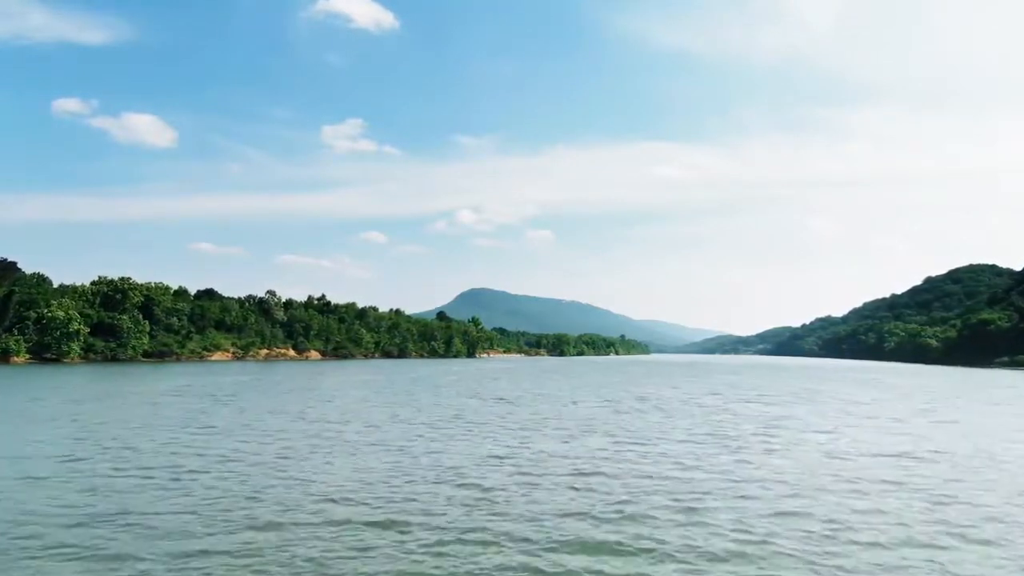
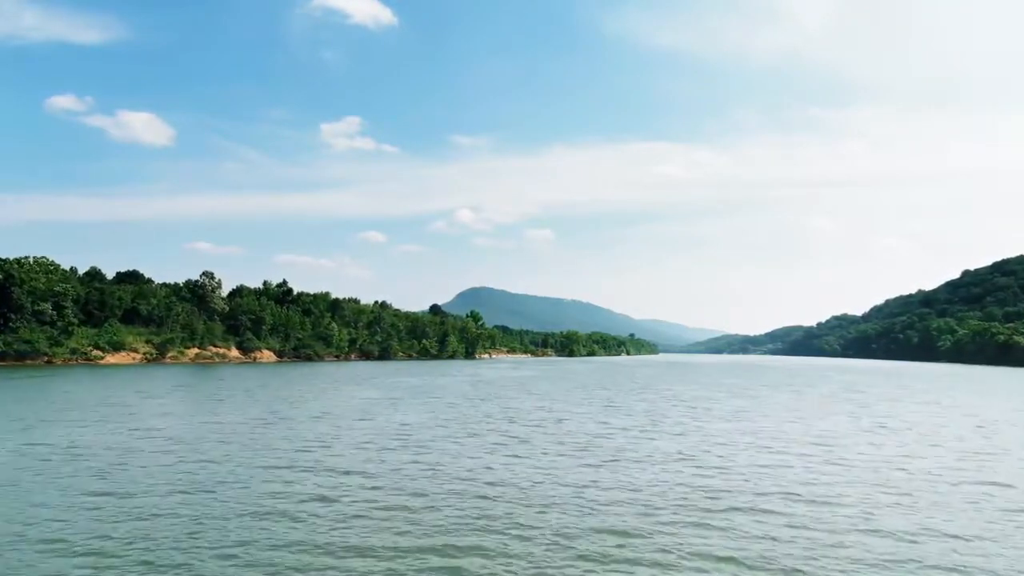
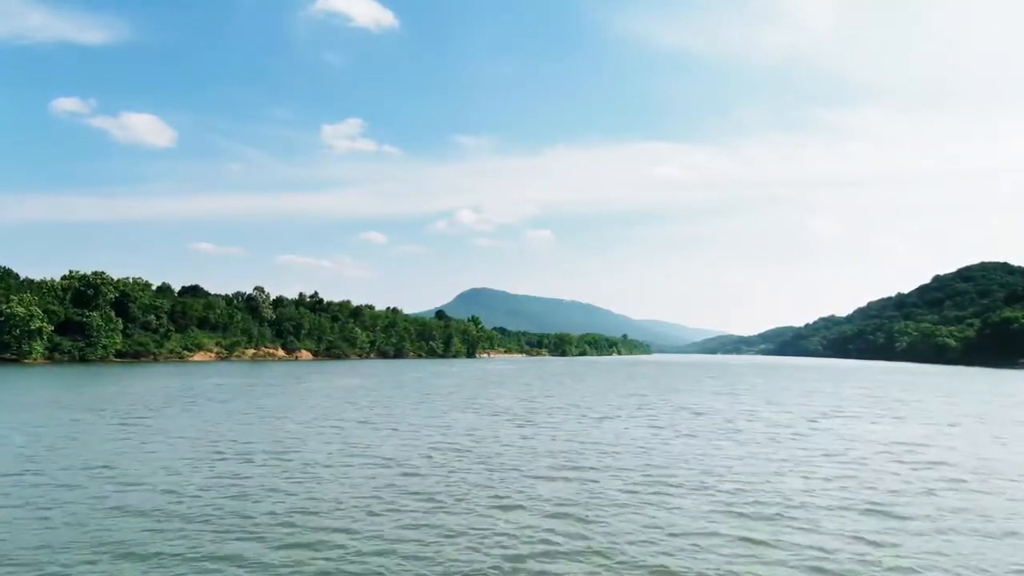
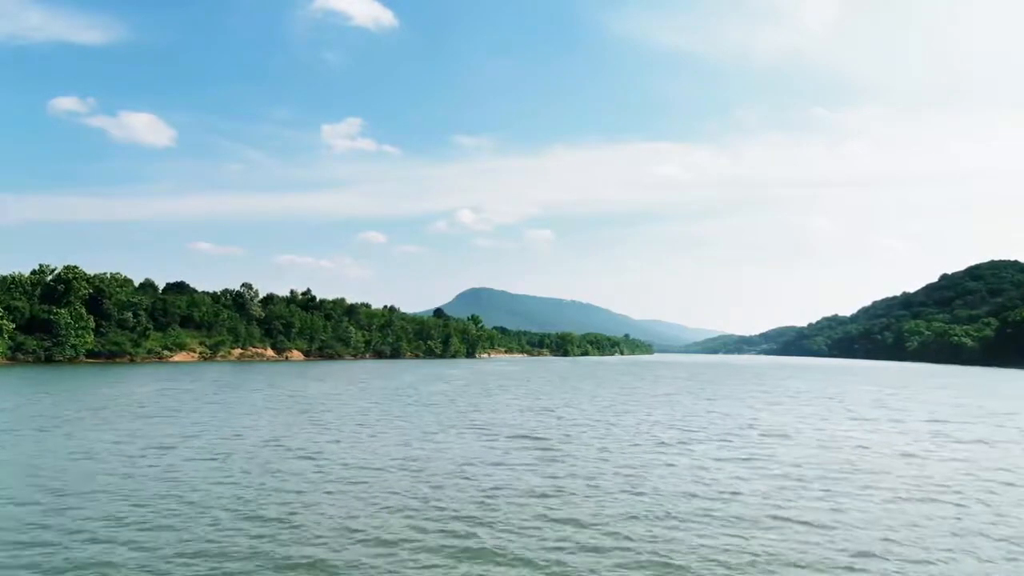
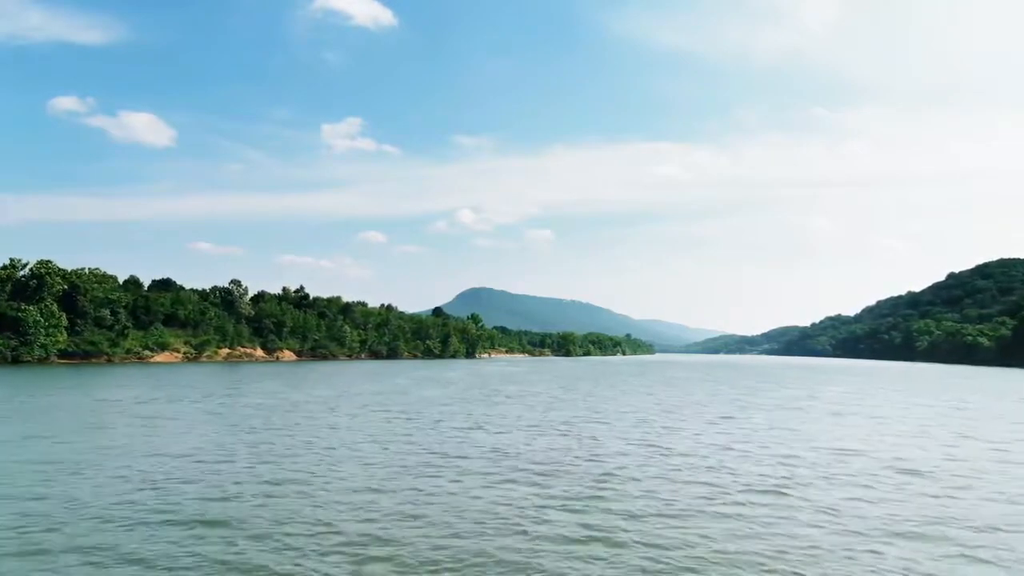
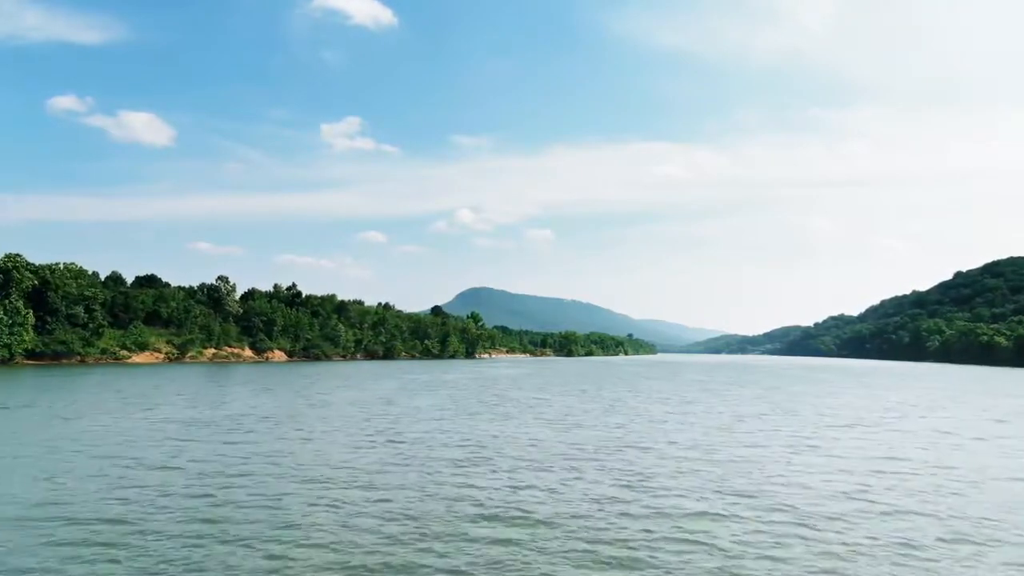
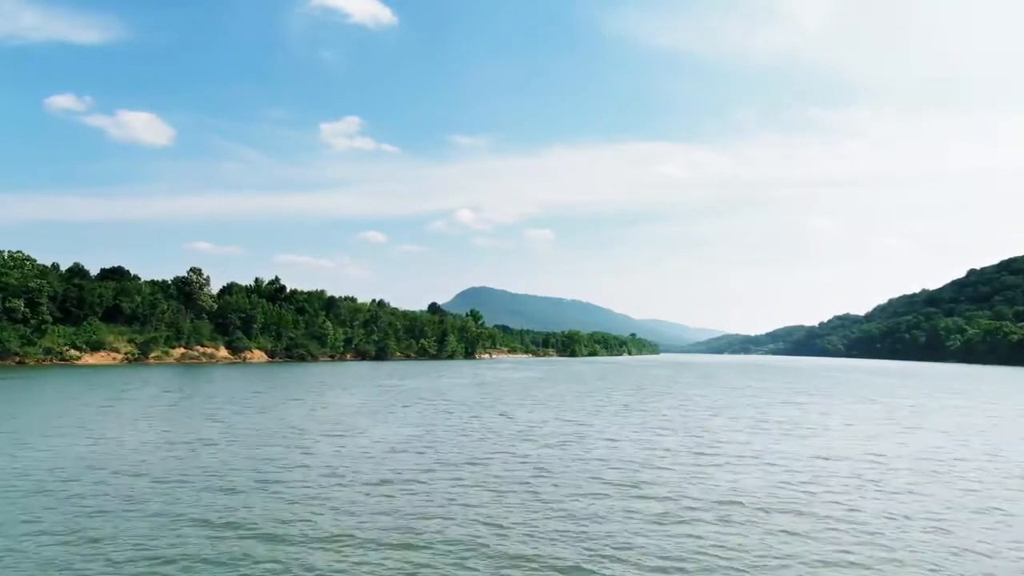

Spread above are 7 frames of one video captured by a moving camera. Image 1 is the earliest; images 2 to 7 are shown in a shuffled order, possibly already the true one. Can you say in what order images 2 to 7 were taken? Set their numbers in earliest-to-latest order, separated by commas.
3, 4, 5, 6, 2, 7
